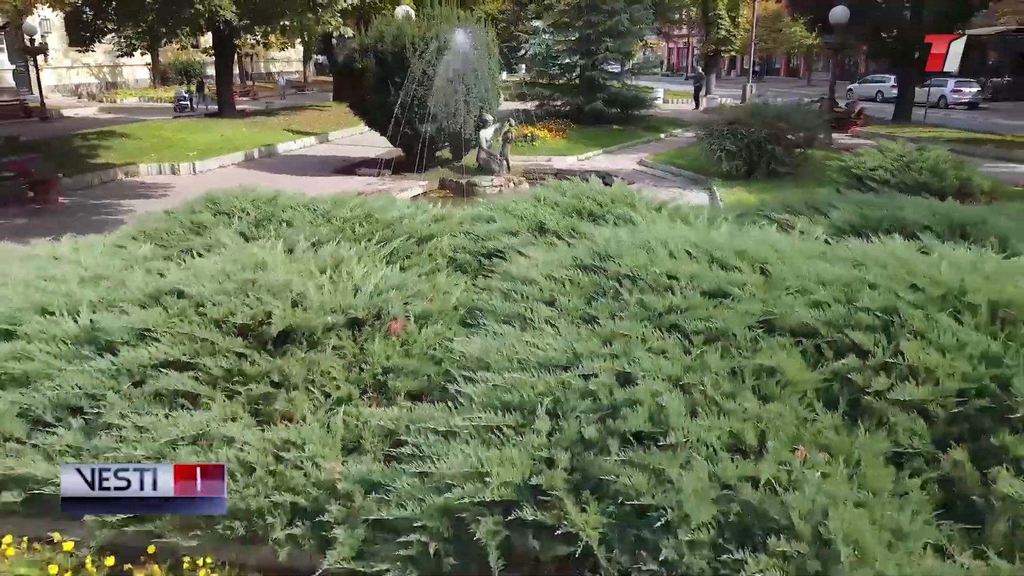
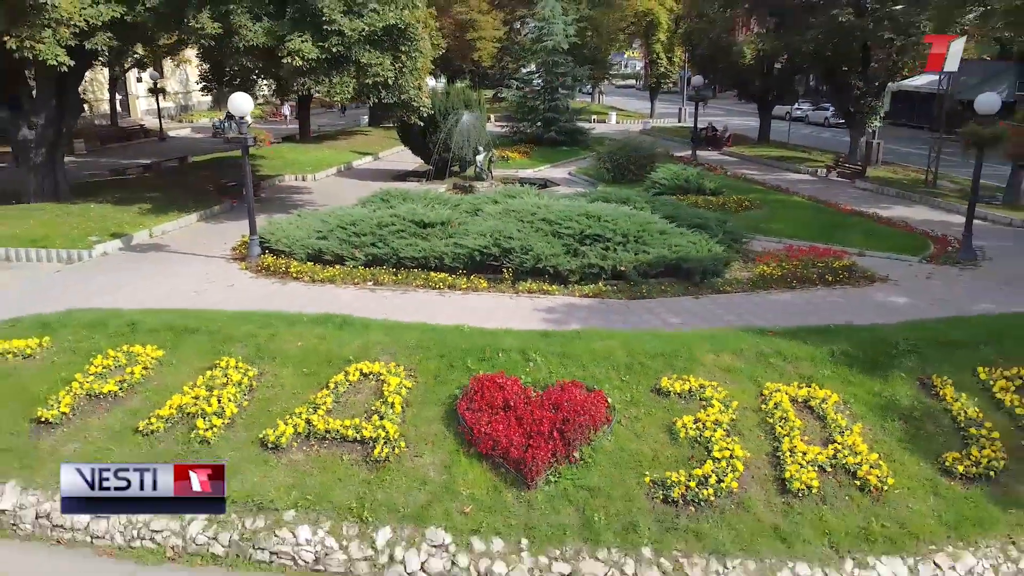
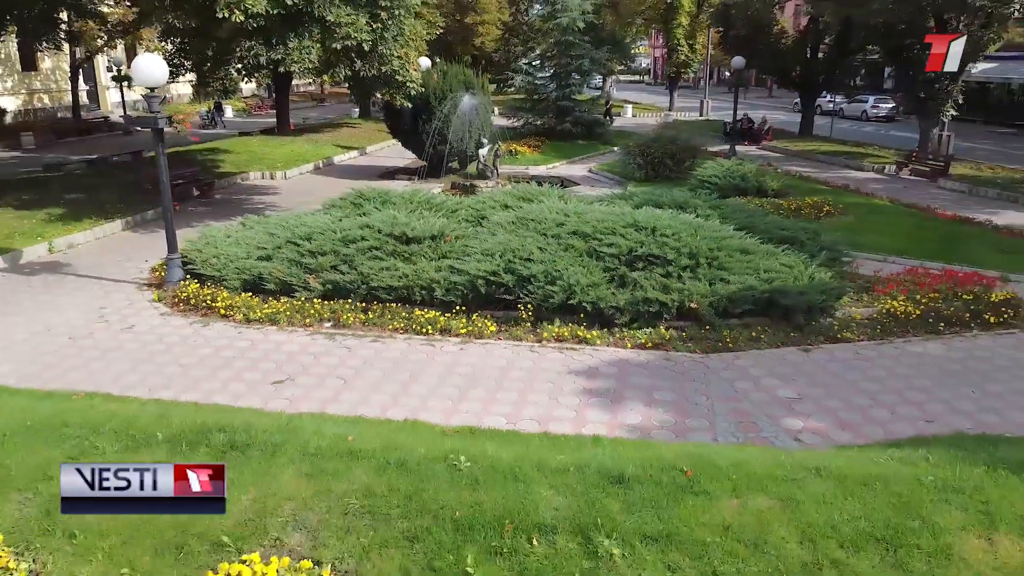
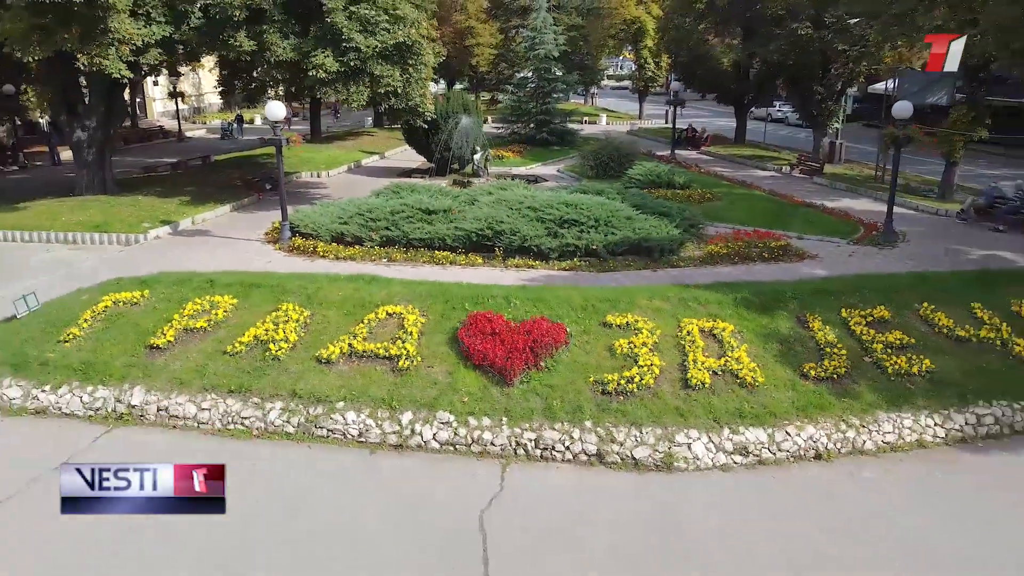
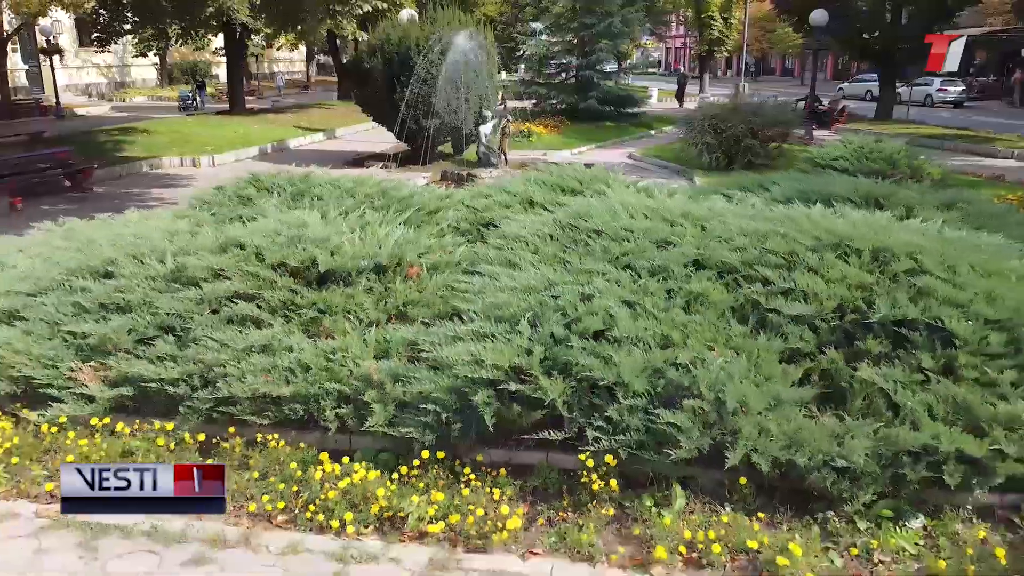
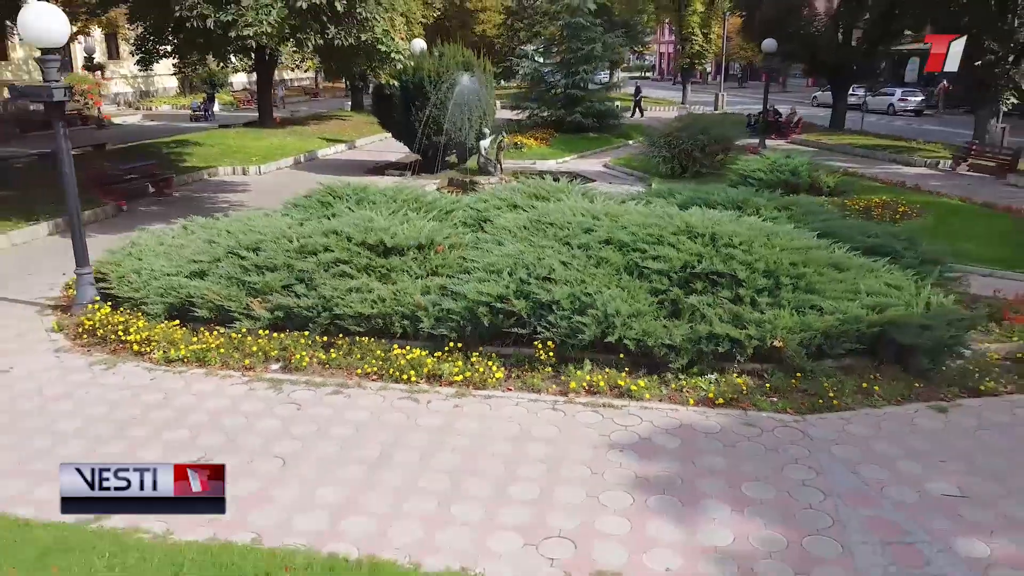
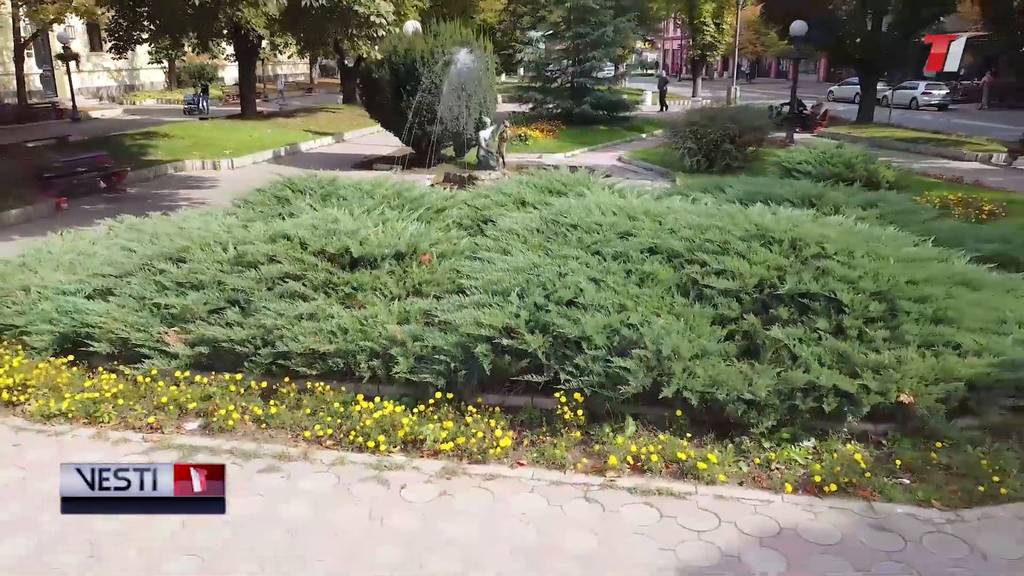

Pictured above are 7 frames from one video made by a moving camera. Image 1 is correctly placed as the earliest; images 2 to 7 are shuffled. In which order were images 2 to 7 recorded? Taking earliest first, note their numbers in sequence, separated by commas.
5, 7, 6, 3, 2, 4
